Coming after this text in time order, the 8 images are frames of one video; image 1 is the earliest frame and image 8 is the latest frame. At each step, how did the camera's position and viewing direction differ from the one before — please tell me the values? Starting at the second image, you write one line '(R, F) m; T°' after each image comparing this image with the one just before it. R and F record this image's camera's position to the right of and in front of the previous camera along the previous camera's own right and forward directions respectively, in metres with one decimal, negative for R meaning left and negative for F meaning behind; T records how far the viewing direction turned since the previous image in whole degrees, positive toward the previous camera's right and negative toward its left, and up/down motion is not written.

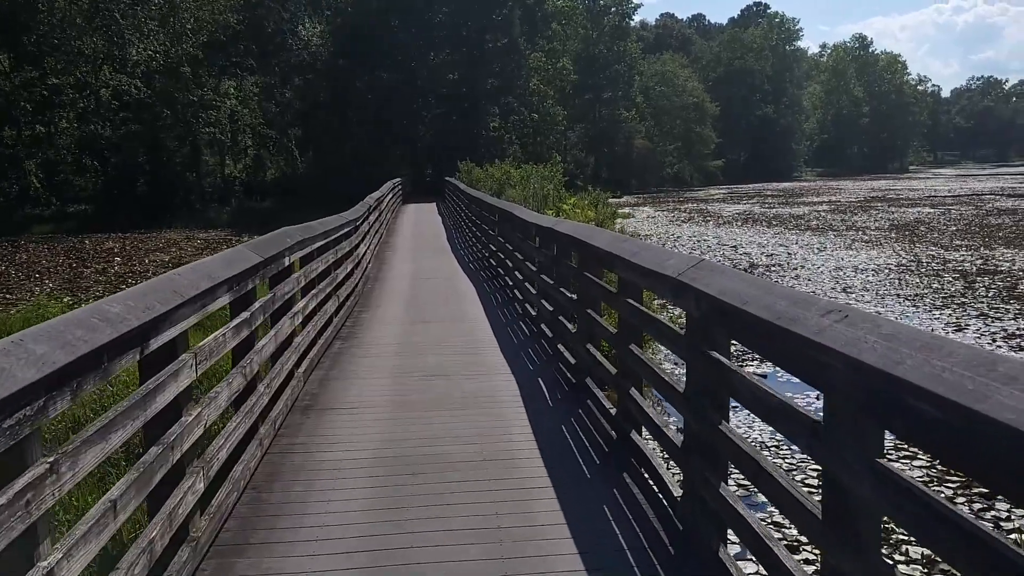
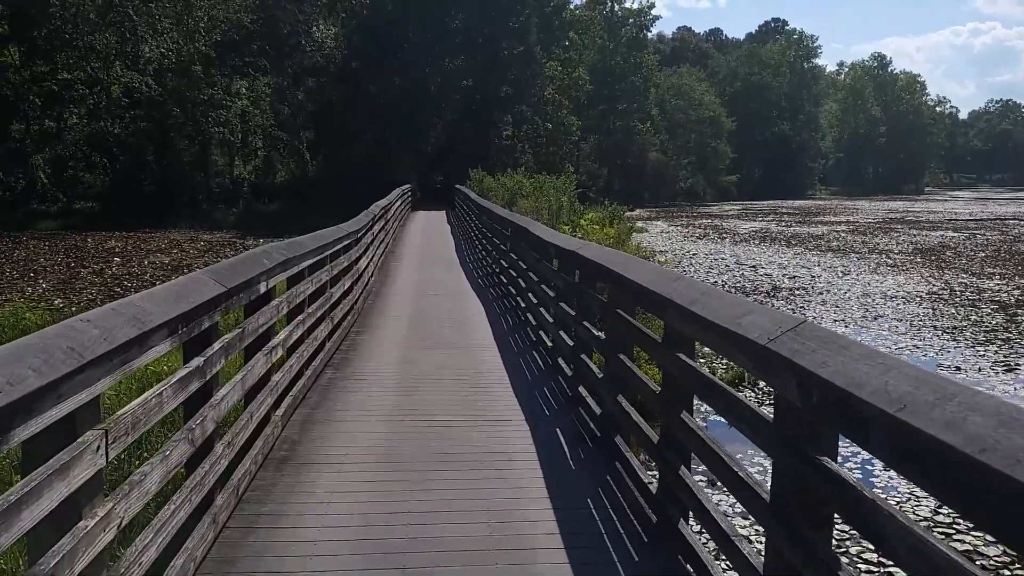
(-0.1, +0.7) m; -1°
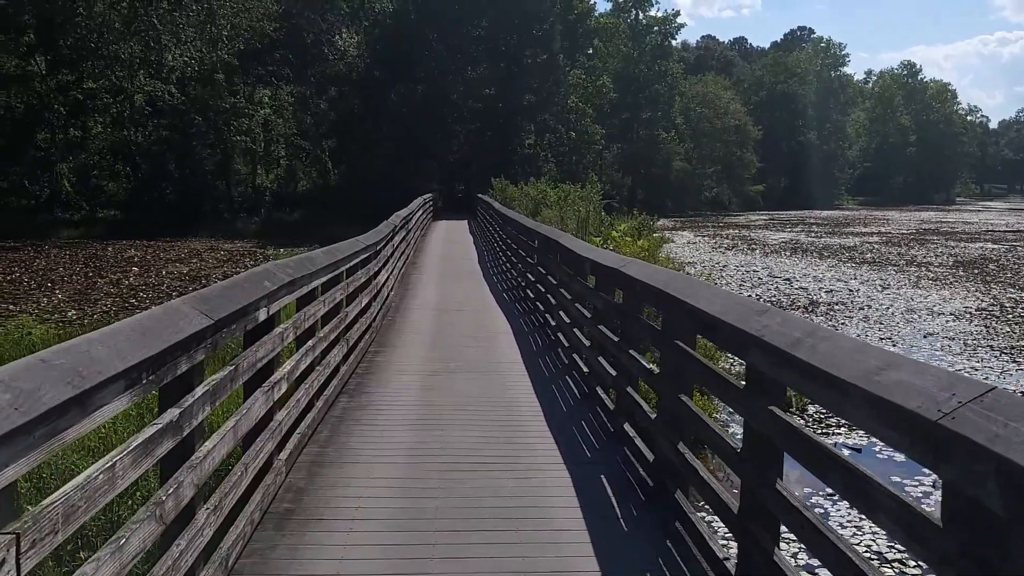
(-0.1, +0.5) m; -1°
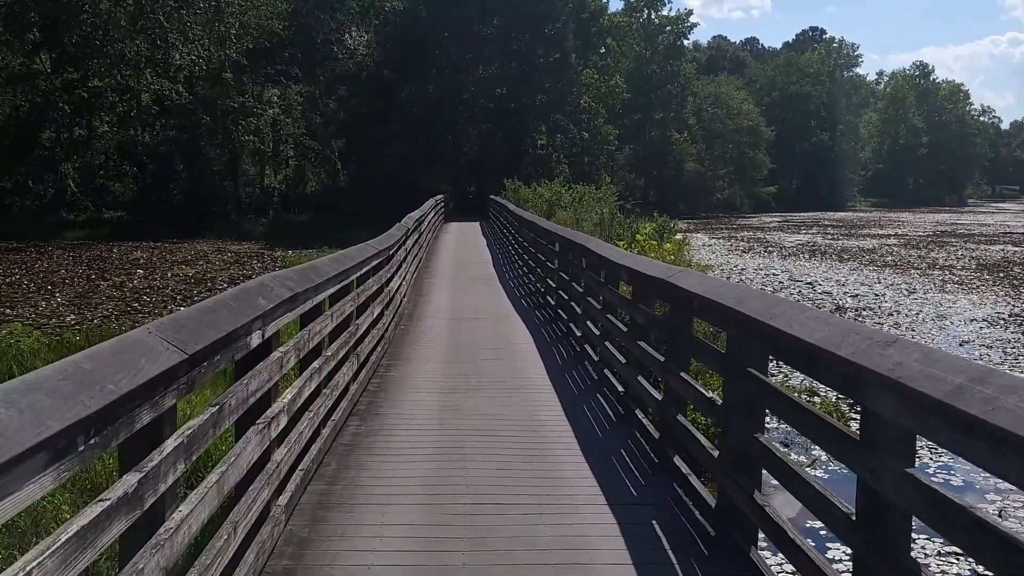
(-0.1, +0.5) m; -1°
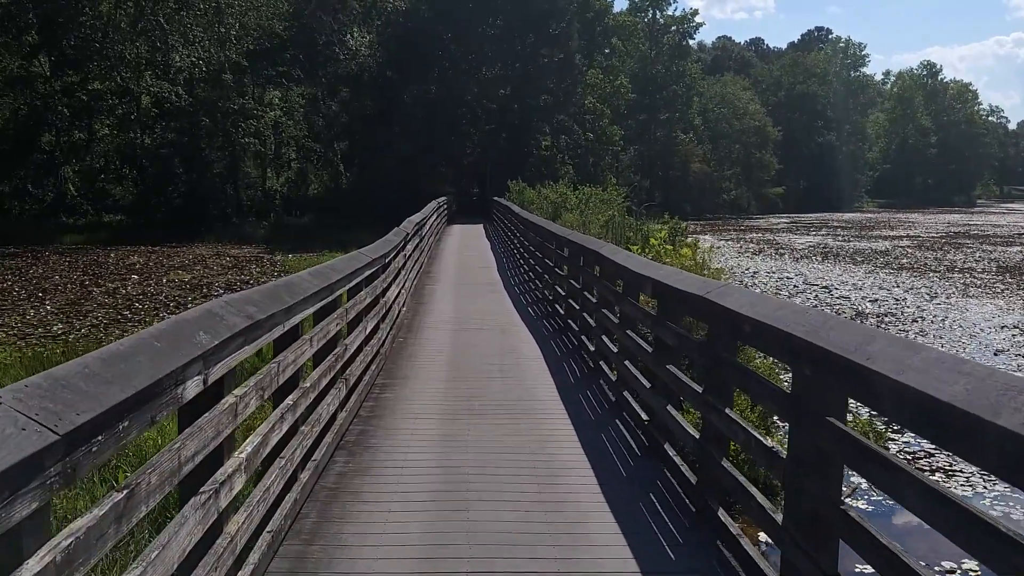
(0.0, +0.6) m; 0°
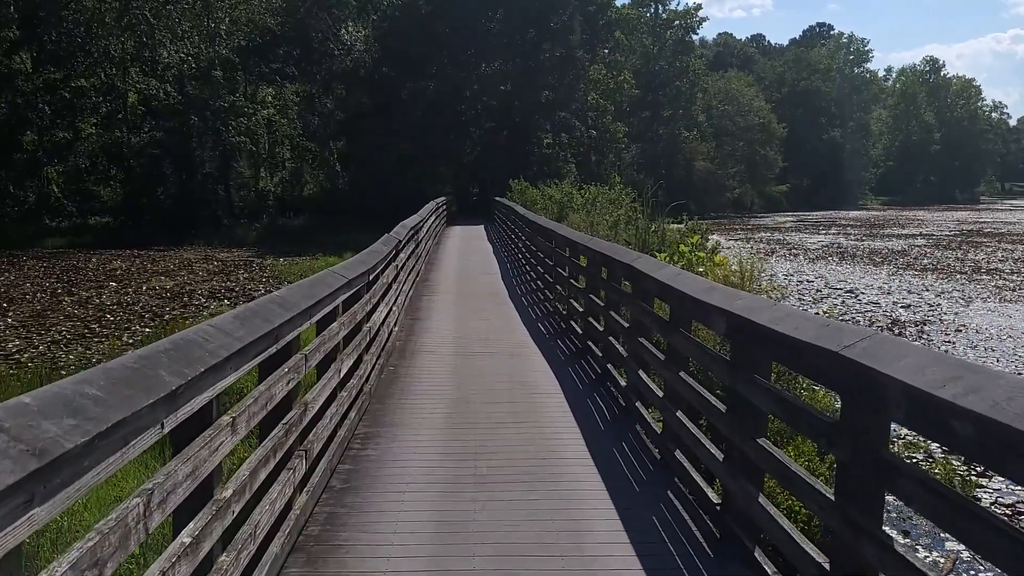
(-0.1, +1.1) m; 0°
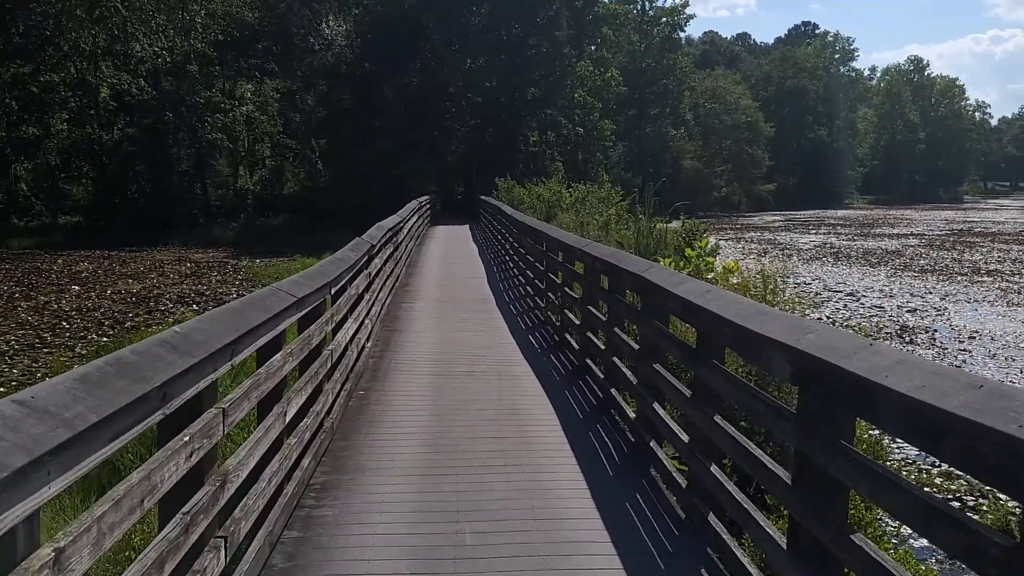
(0.0, +0.8) m; +1°
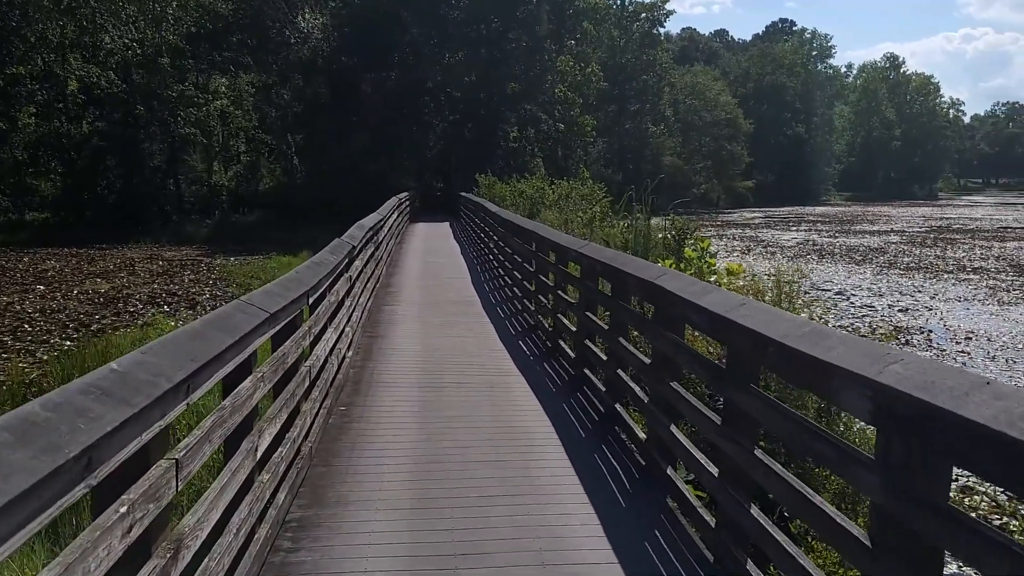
(-0.1, +0.4) m; +1°
